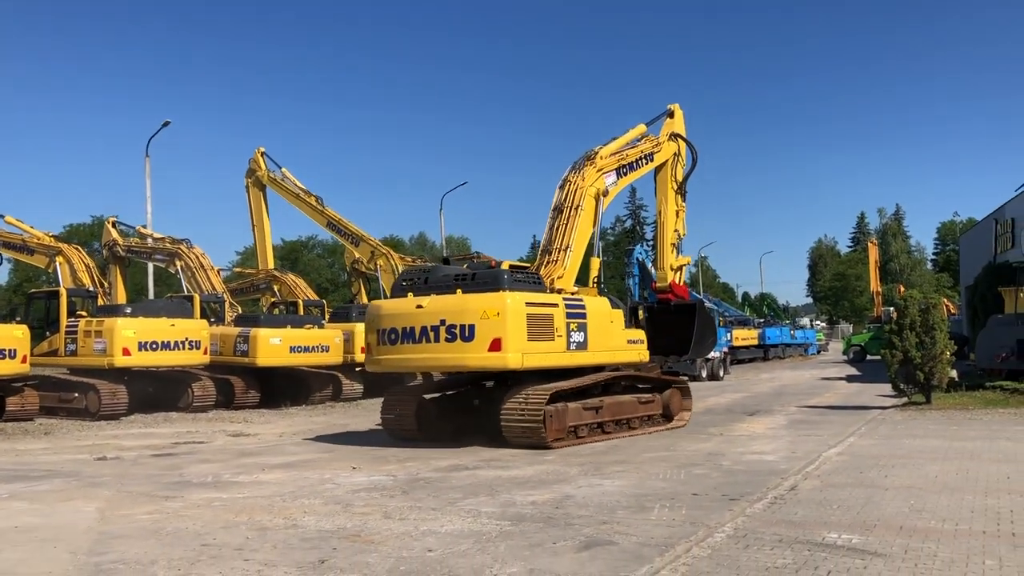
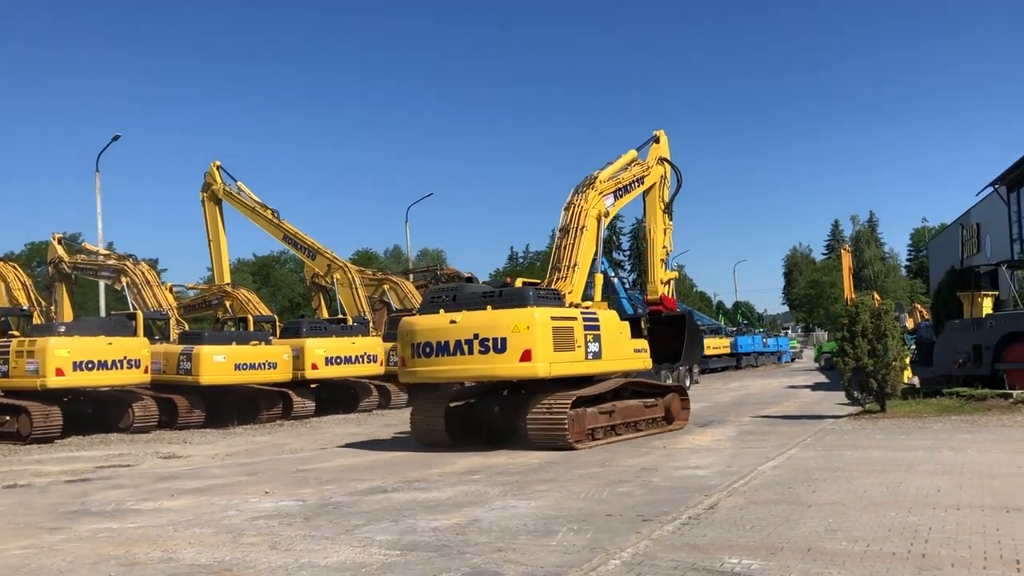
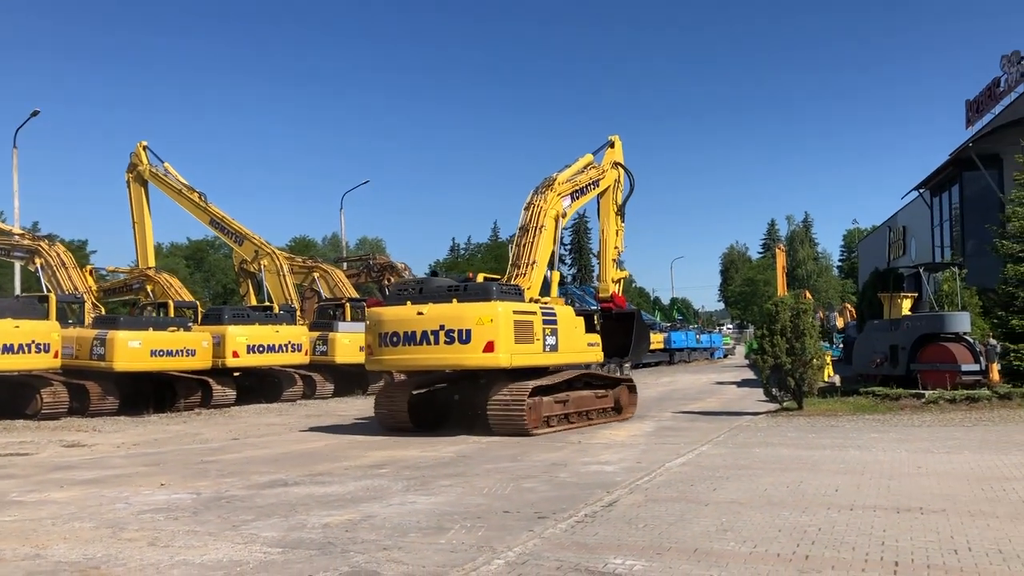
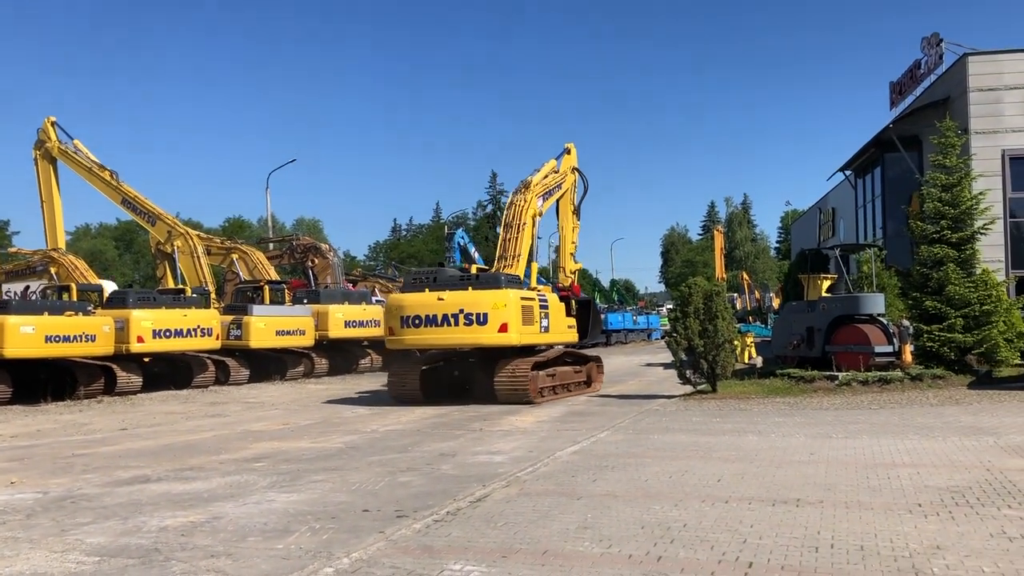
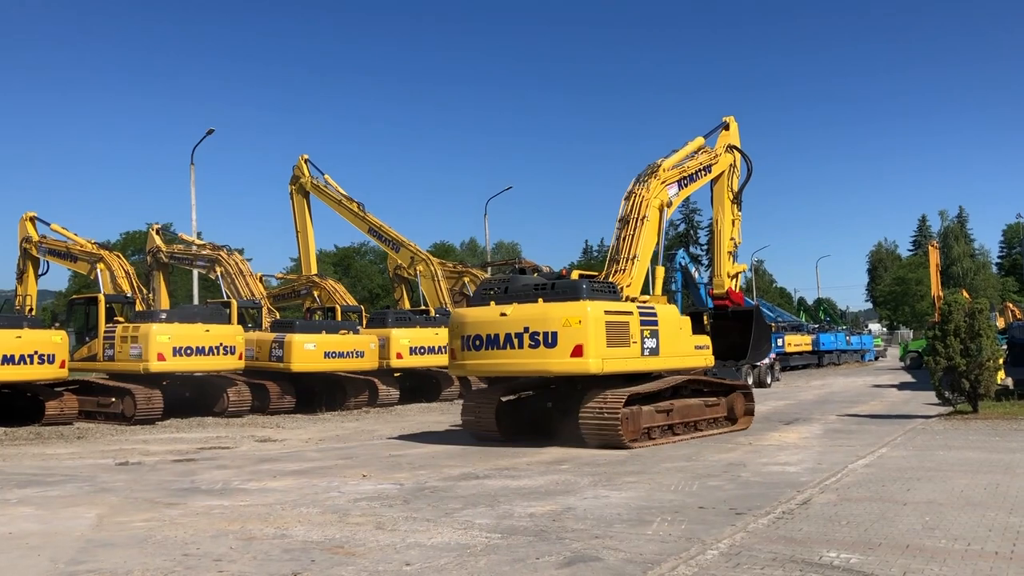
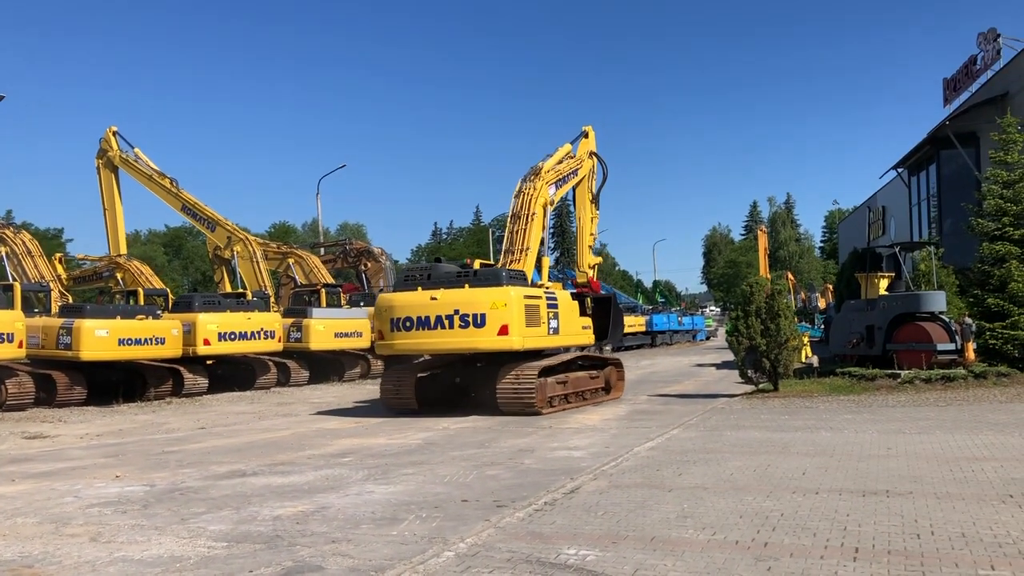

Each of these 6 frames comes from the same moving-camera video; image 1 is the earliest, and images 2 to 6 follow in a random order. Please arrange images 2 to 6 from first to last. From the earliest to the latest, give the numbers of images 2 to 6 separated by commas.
5, 2, 3, 6, 4
